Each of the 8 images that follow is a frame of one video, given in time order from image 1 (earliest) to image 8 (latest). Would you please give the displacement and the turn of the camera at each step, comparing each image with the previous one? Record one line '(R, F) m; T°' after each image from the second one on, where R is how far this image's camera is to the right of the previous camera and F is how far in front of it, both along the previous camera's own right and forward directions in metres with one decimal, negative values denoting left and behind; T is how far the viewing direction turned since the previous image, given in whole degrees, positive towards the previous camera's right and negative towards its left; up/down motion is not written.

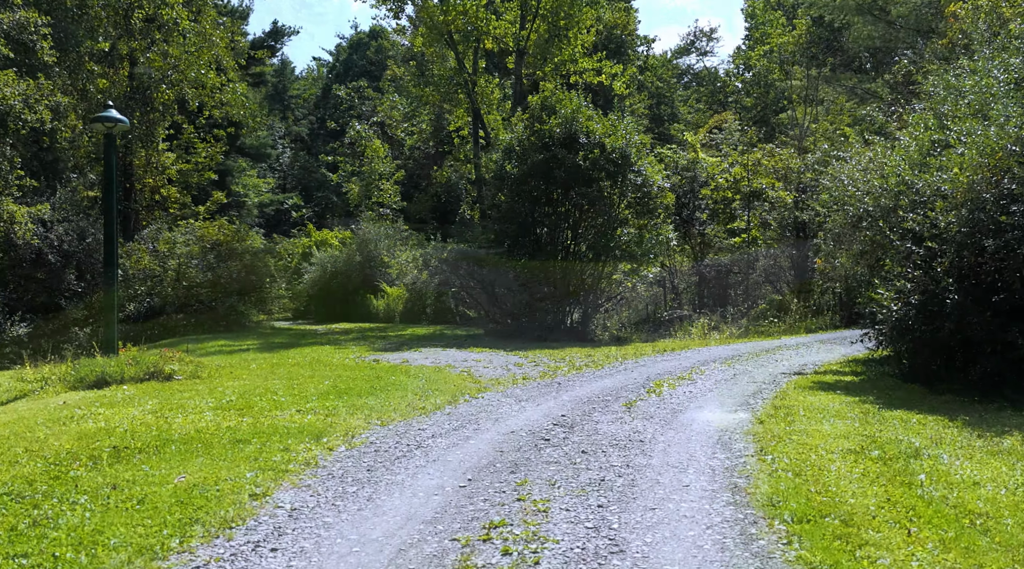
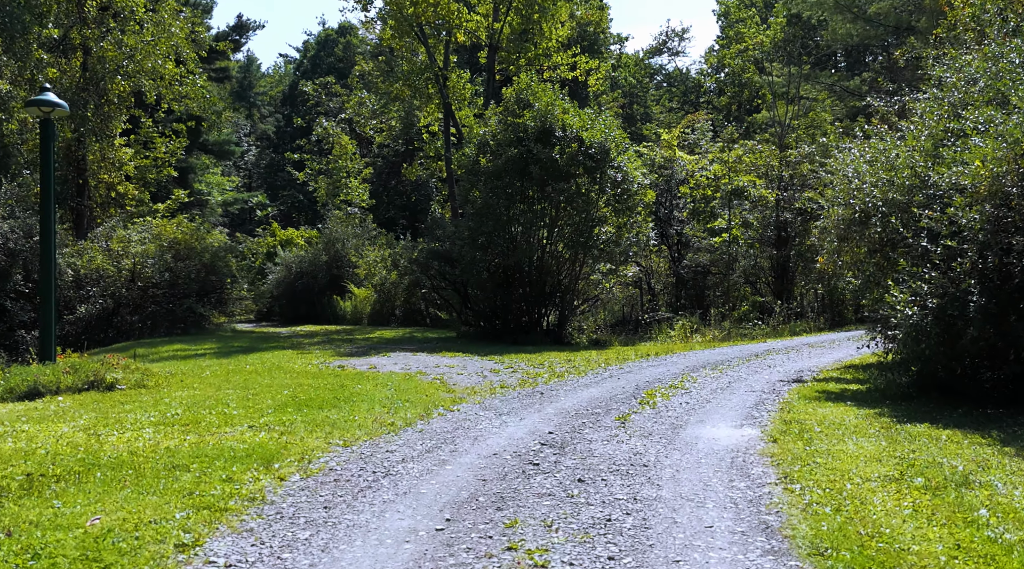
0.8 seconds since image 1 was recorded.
(-0.1, +1.7) m; +2°
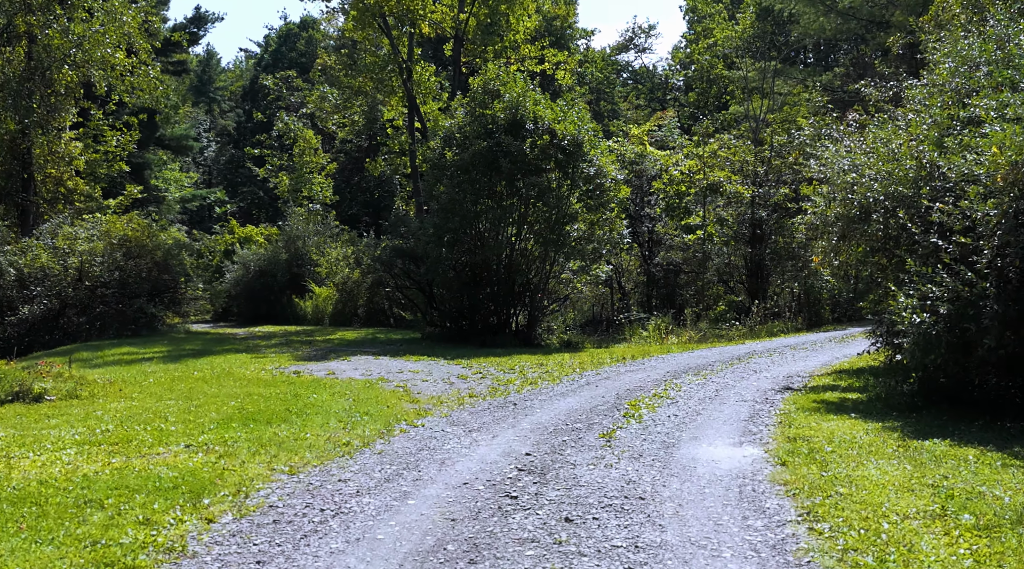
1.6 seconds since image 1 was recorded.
(-0.1, +1.6) m; +2°
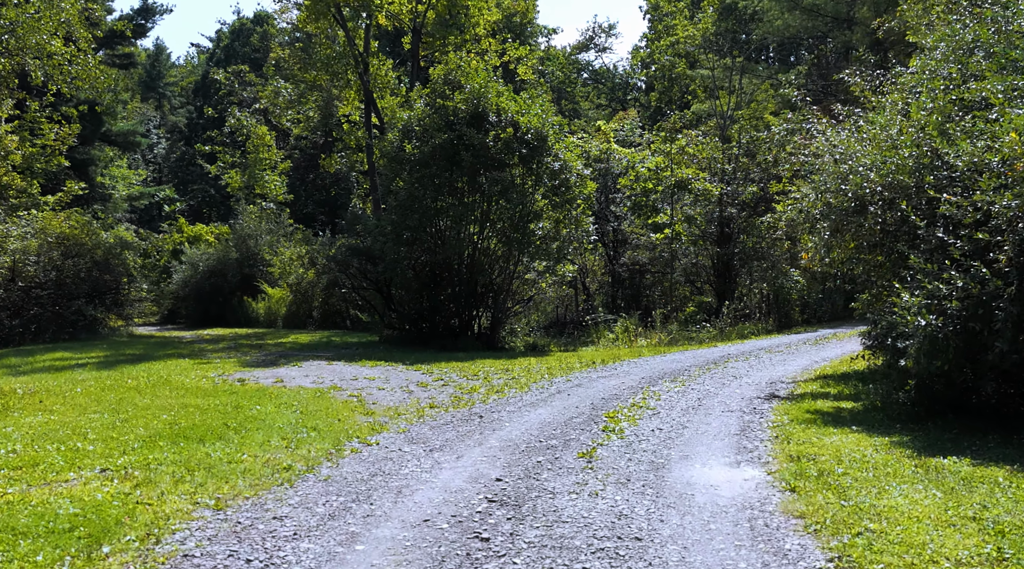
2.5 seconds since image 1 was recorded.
(-0.1, +1.6) m; +2°
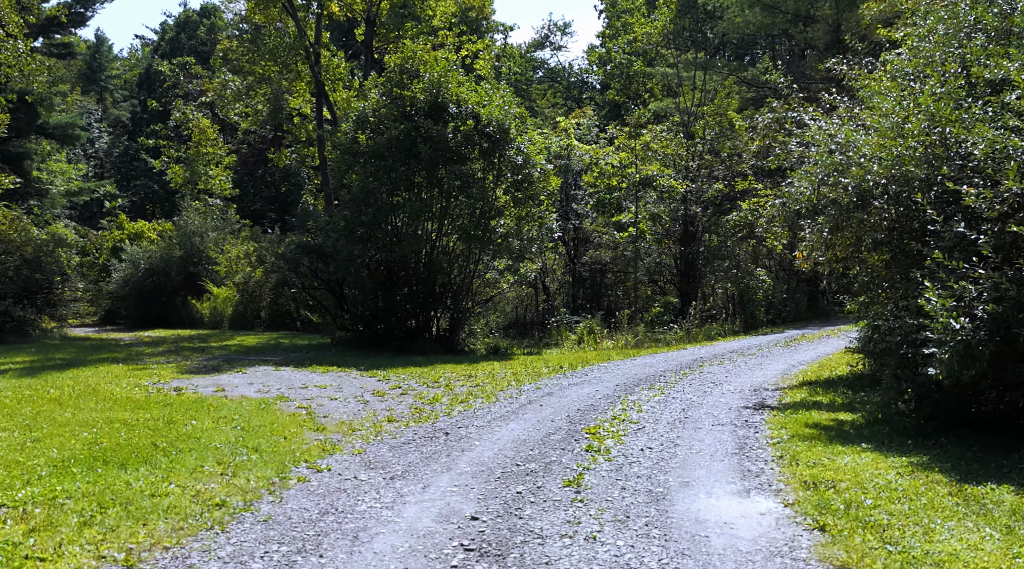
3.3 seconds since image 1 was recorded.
(-0.2, +1.6) m; +2°
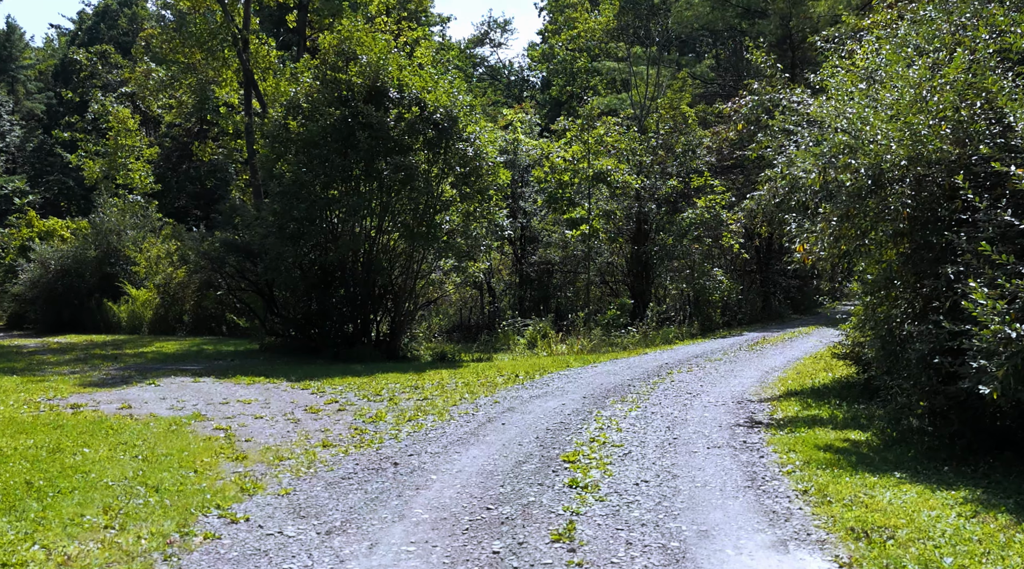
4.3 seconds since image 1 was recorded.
(-0.2, +2.2) m; +3°
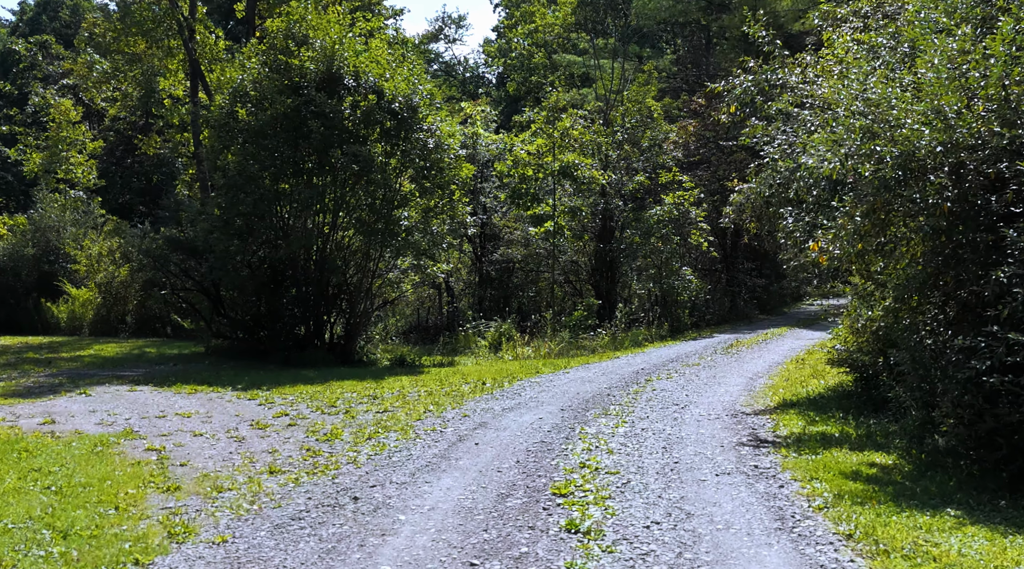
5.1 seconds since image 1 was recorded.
(-0.2, +1.7) m; +2°
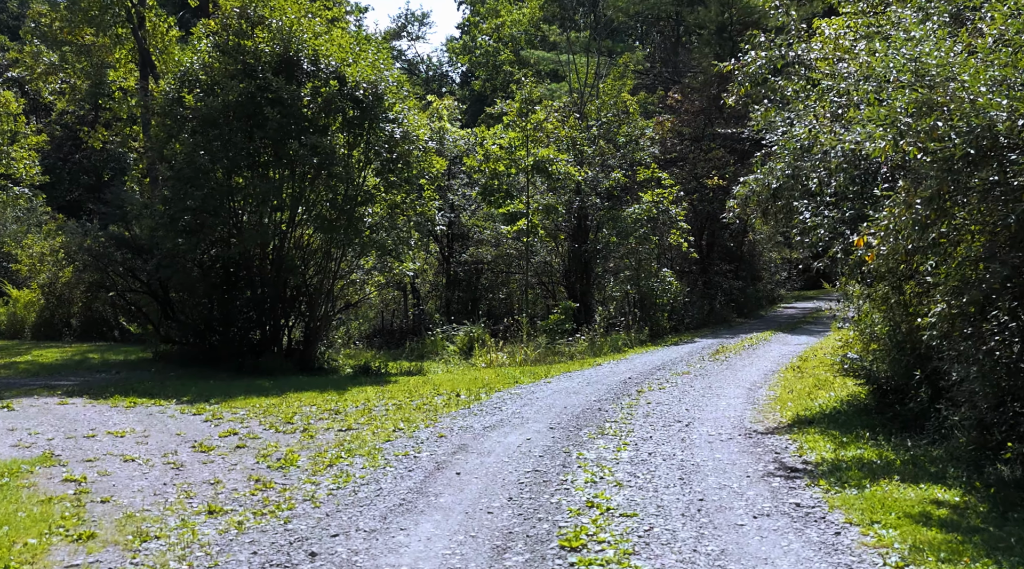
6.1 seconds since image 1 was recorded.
(-0.2, +1.9) m; +2°
